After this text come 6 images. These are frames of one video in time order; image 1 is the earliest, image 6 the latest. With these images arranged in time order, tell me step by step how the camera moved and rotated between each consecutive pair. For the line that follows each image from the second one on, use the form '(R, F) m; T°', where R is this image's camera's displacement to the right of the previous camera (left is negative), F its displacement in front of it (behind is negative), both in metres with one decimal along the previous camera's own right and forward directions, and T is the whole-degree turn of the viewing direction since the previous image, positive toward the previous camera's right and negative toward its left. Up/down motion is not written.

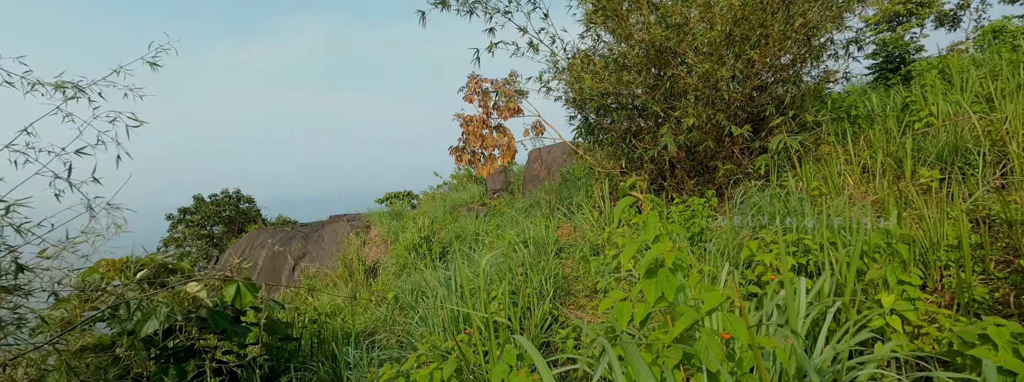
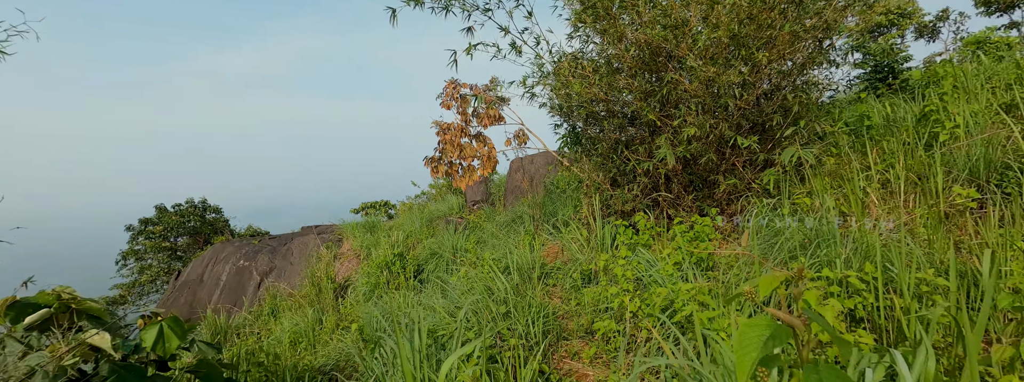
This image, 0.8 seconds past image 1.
(0.0, +0.5) m; +2°
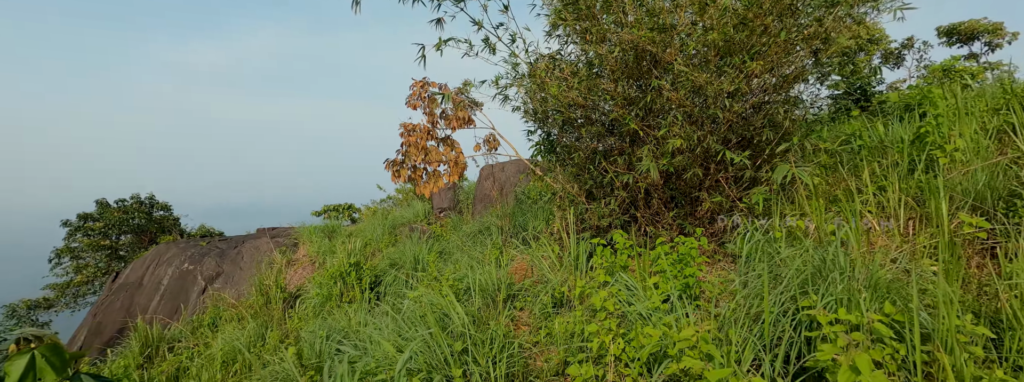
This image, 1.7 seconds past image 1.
(0.0, +0.4) m; +3°
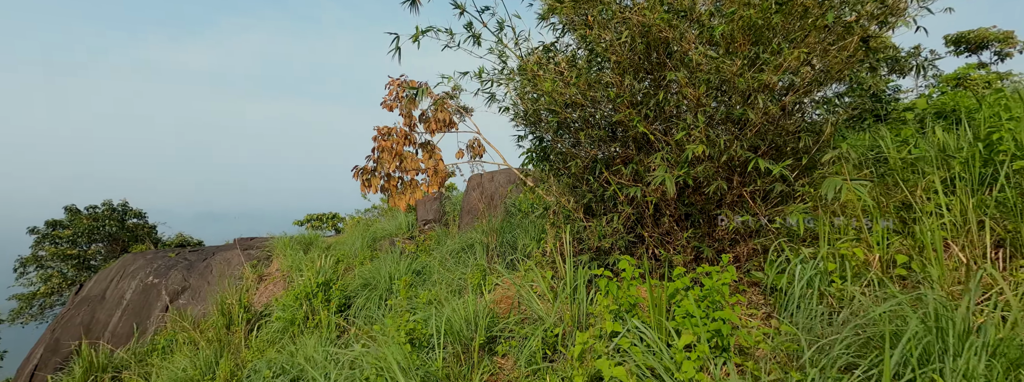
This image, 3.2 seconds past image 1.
(+0.1, +0.7) m; +1°
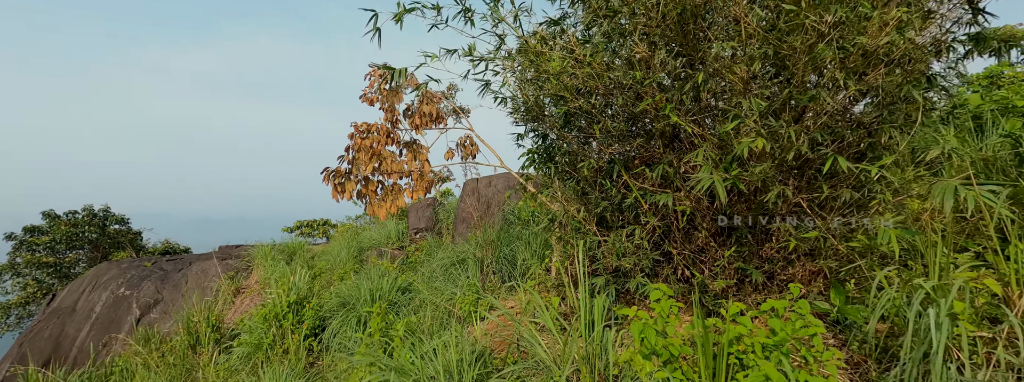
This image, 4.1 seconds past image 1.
(0.0, +0.7) m; 0°
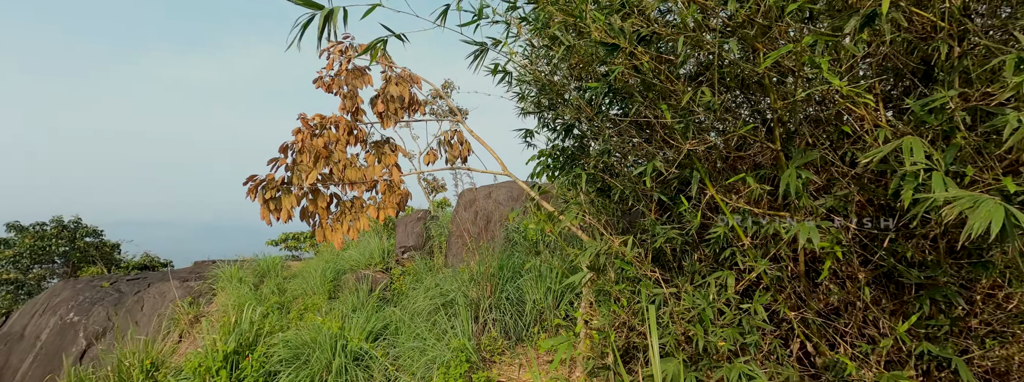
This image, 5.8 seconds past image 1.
(0.0, +1.3) m; 0°
